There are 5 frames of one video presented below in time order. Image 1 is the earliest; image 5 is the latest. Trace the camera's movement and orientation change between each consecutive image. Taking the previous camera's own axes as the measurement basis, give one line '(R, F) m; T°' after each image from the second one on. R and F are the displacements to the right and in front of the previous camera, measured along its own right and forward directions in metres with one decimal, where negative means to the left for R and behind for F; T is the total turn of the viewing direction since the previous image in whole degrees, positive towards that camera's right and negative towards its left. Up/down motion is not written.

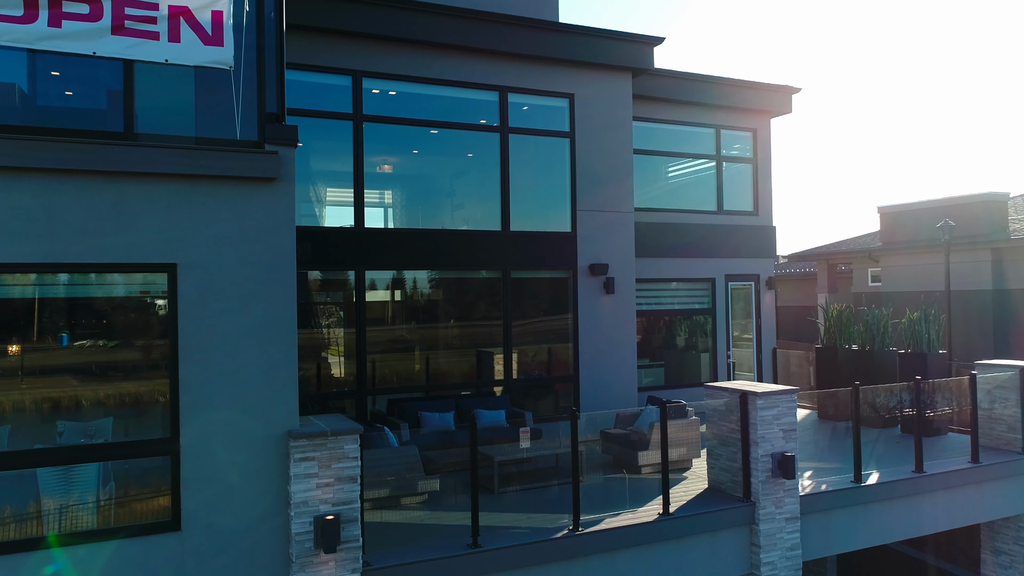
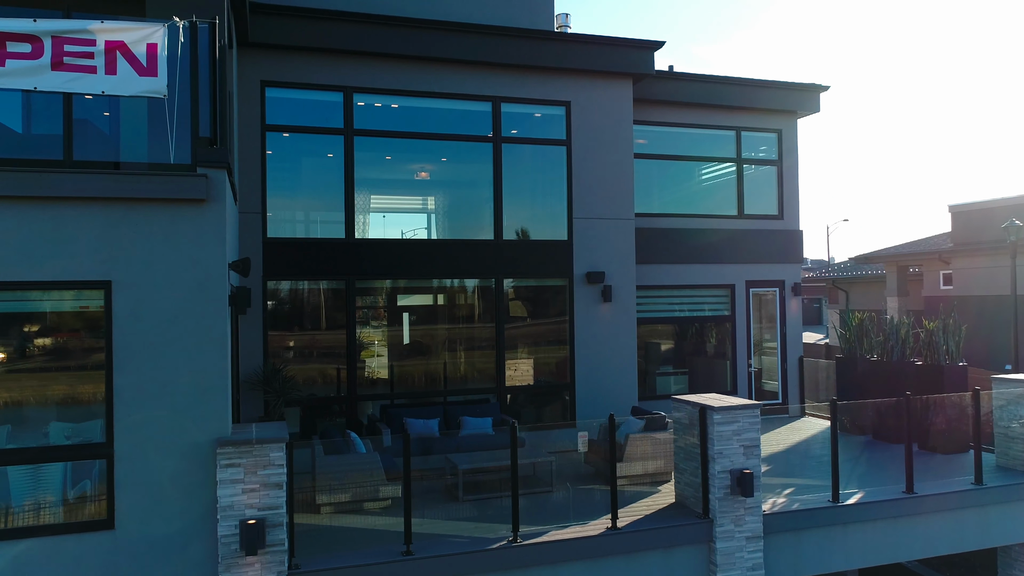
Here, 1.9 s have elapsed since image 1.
(+1.2, 0.0) m; -6°
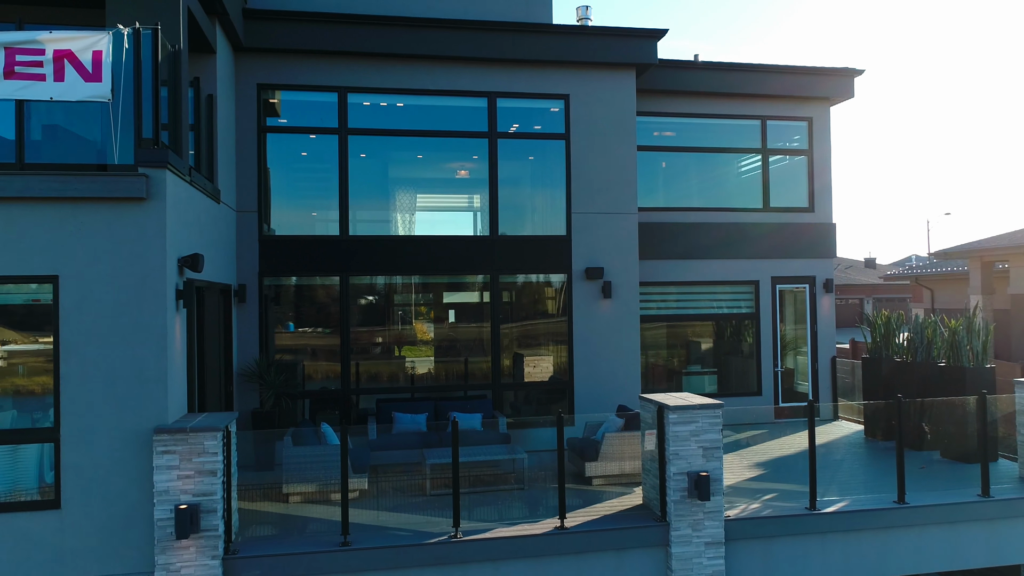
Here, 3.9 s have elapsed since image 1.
(+1.2, +0.1) m; -6°
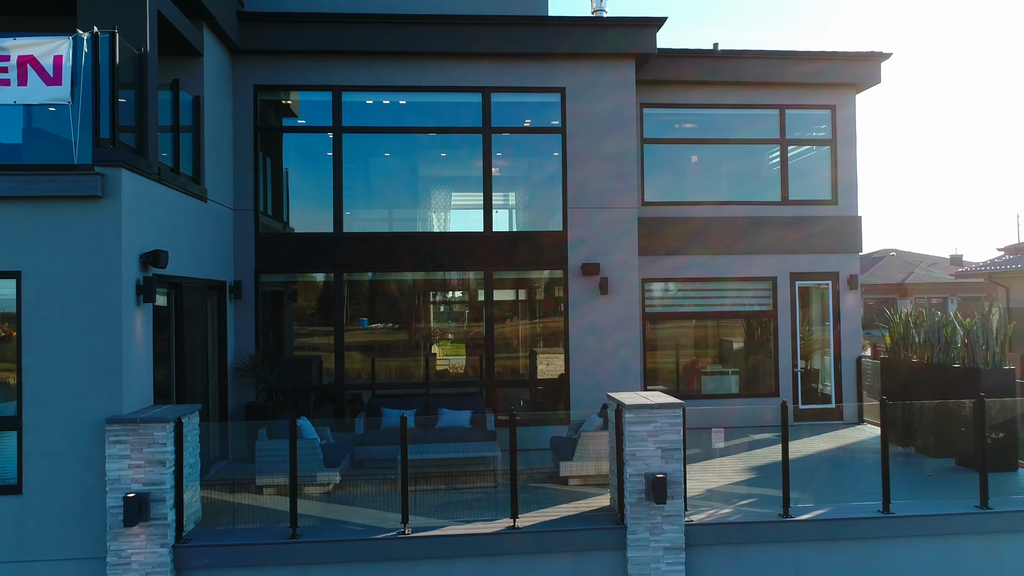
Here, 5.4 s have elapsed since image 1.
(+1.0, +0.1) m; -5°
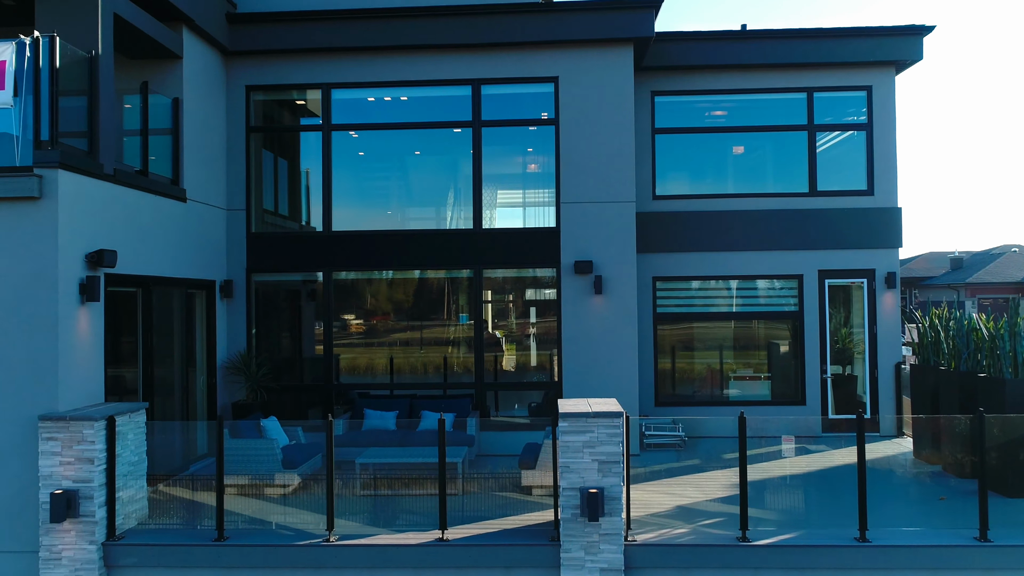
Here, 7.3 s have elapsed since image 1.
(+1.3, +0.4) m; -7°
